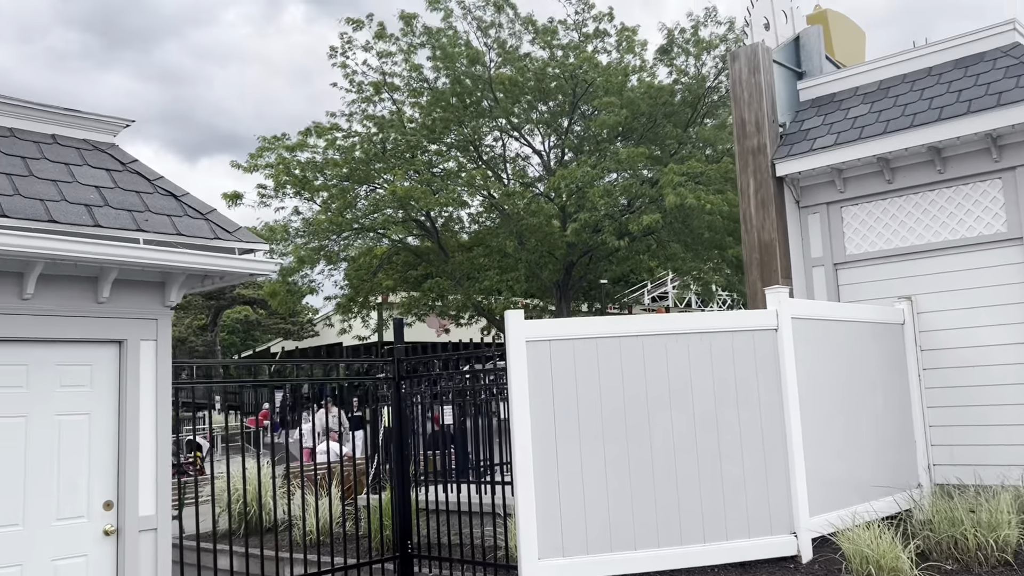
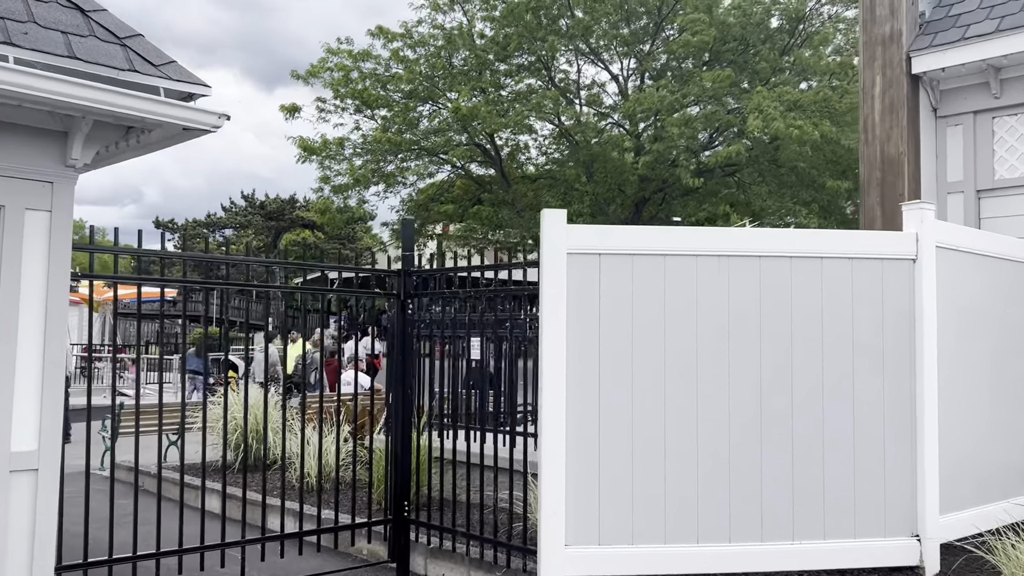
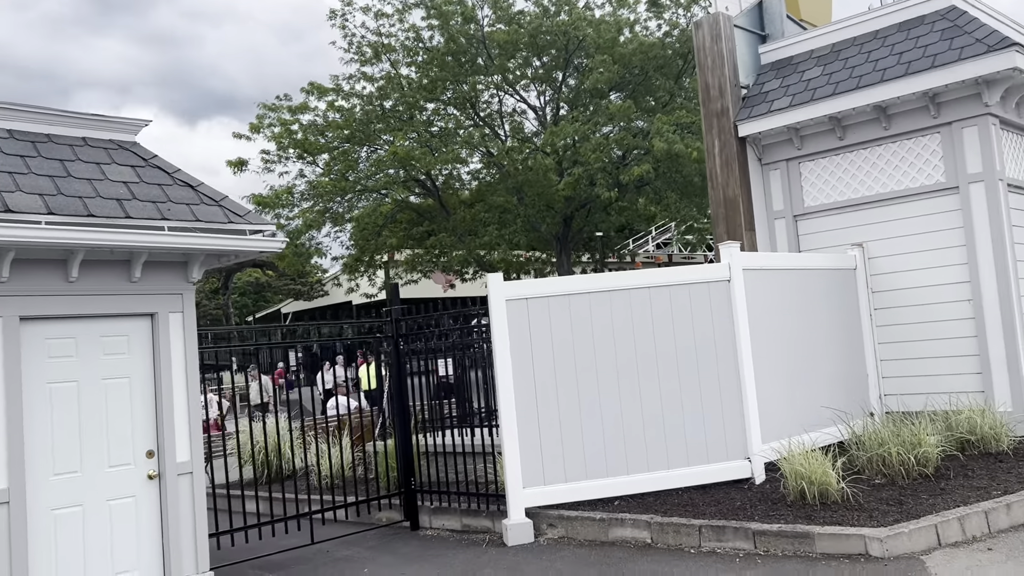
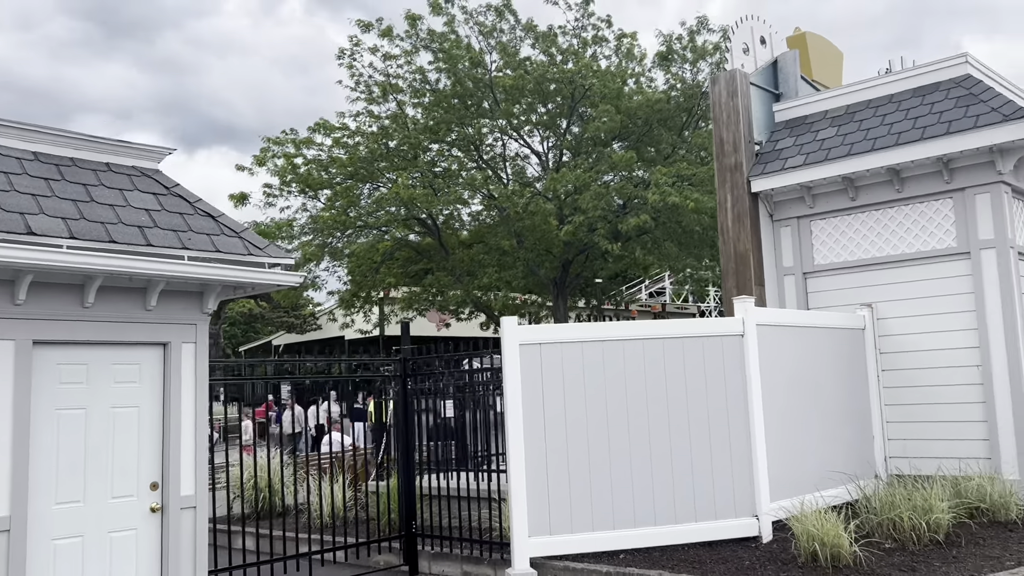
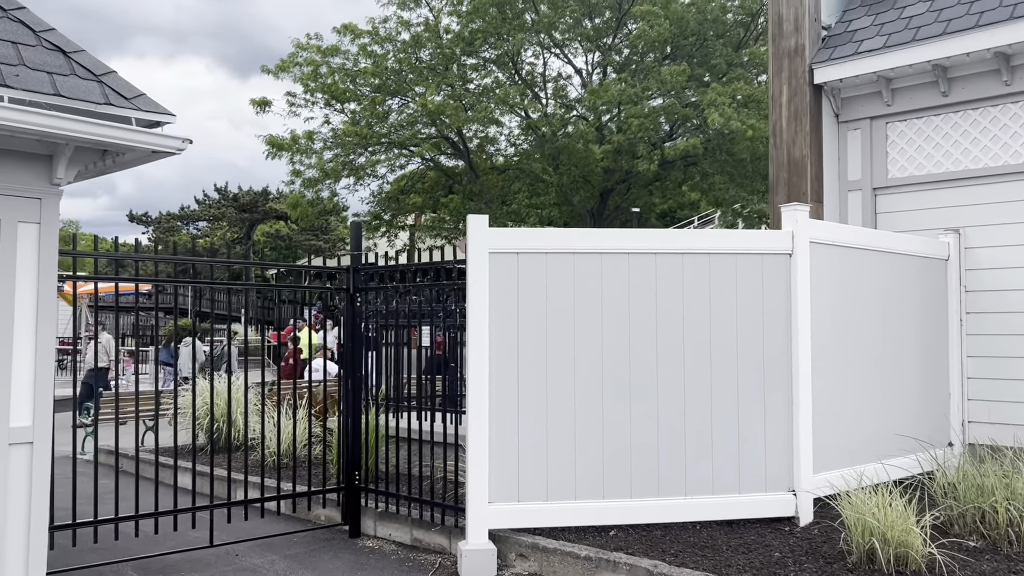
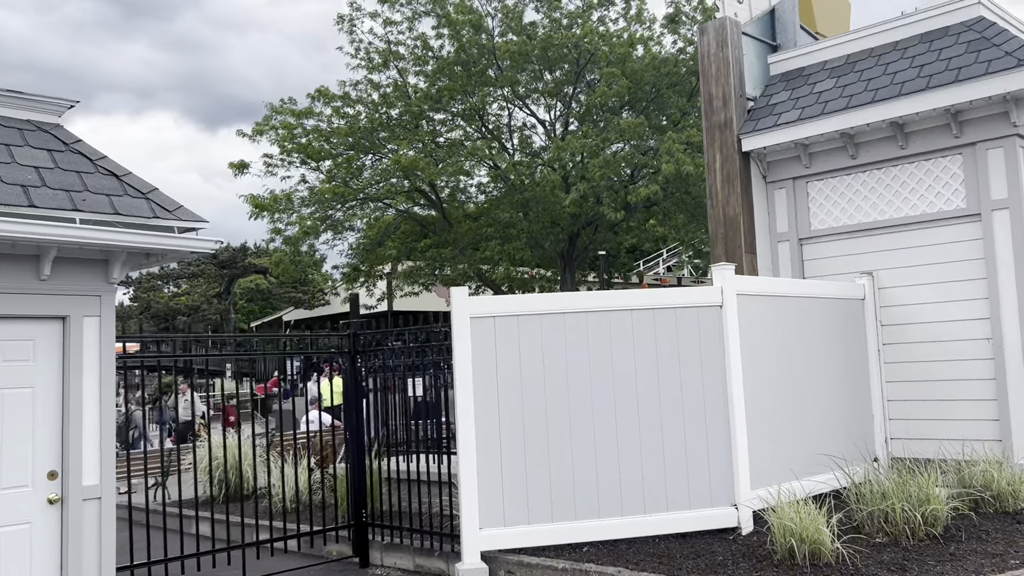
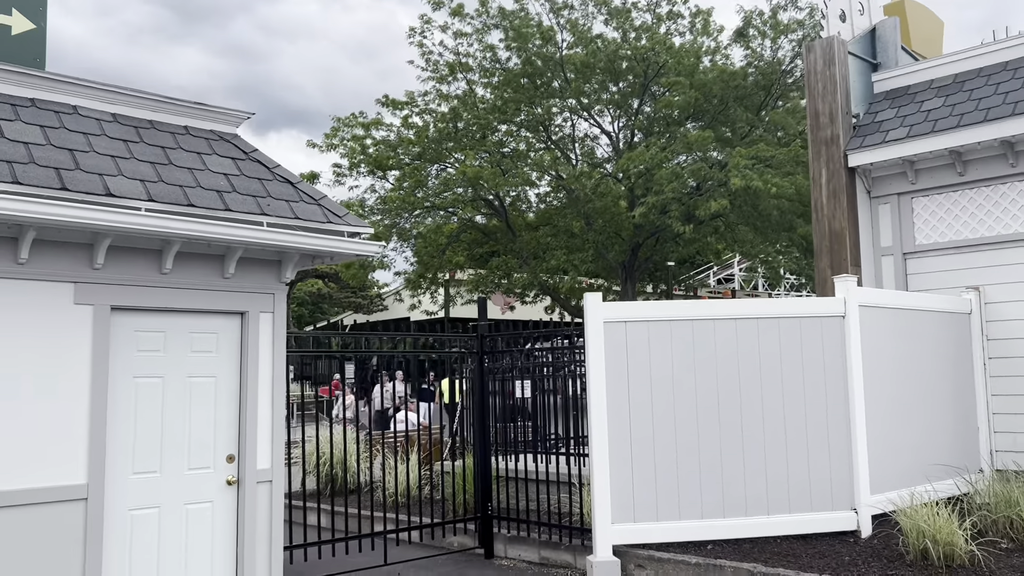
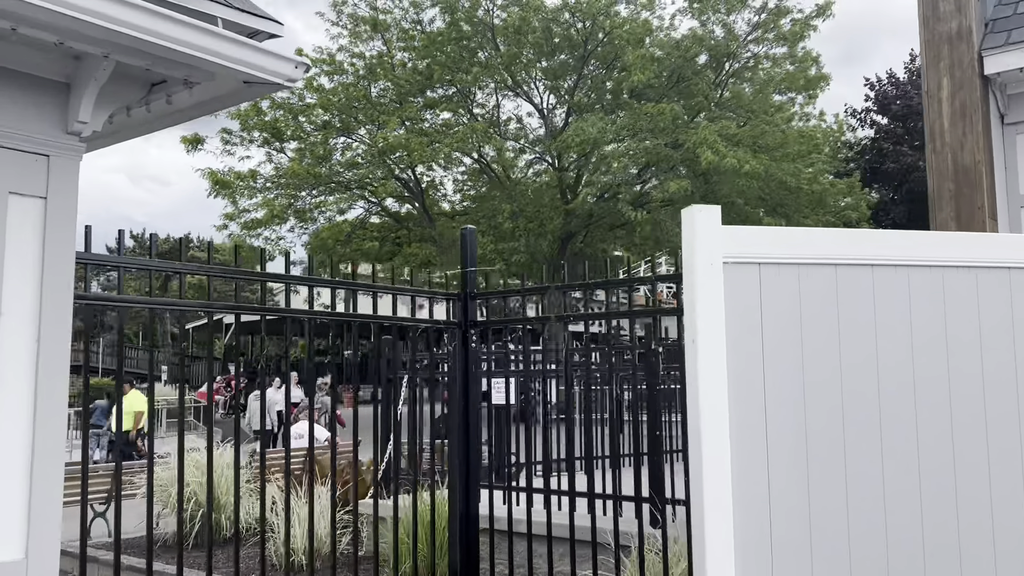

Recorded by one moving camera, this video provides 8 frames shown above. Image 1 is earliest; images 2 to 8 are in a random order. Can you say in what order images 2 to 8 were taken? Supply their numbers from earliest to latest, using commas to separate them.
7, 4, 3, 6, 5, 2, 8
